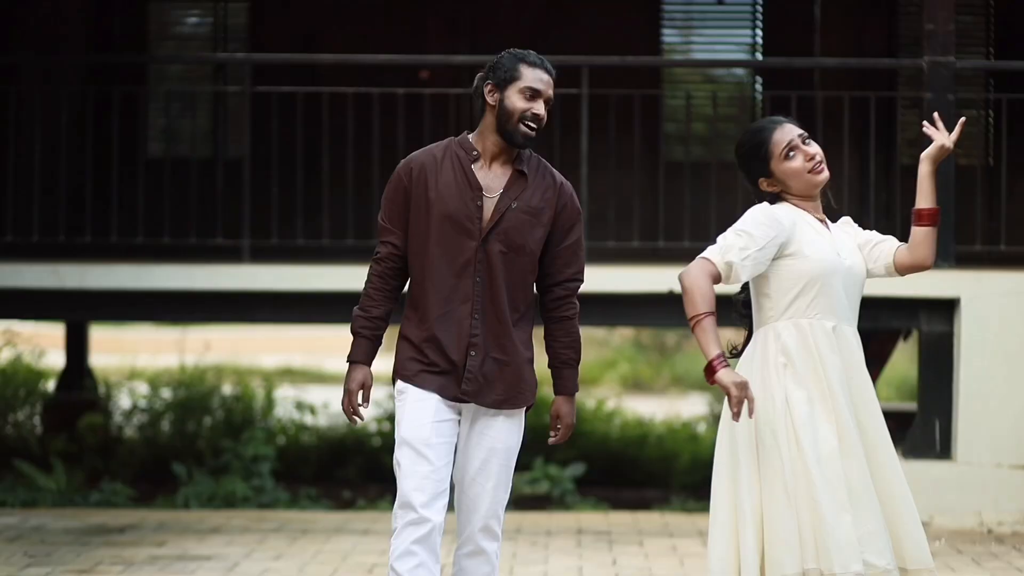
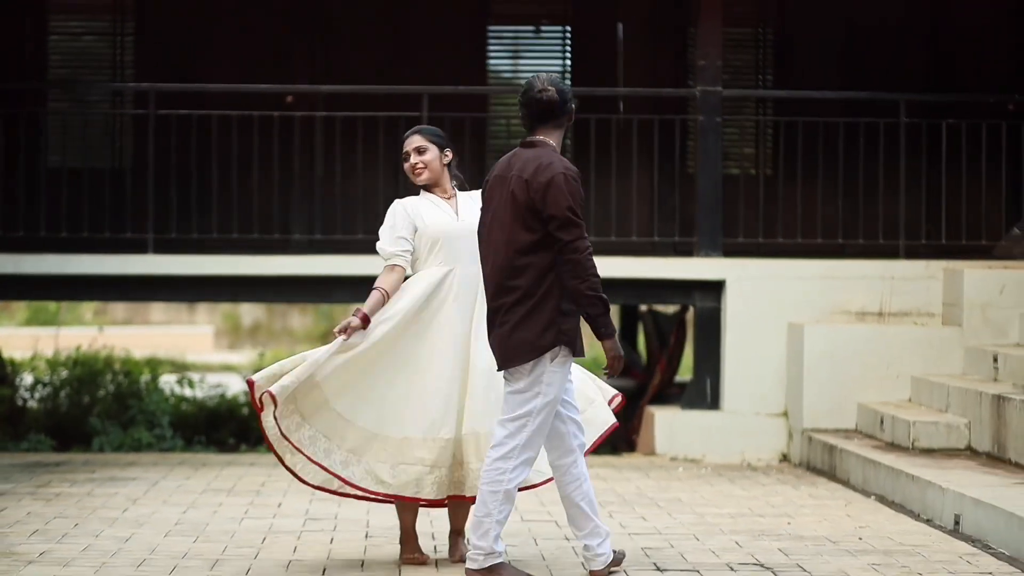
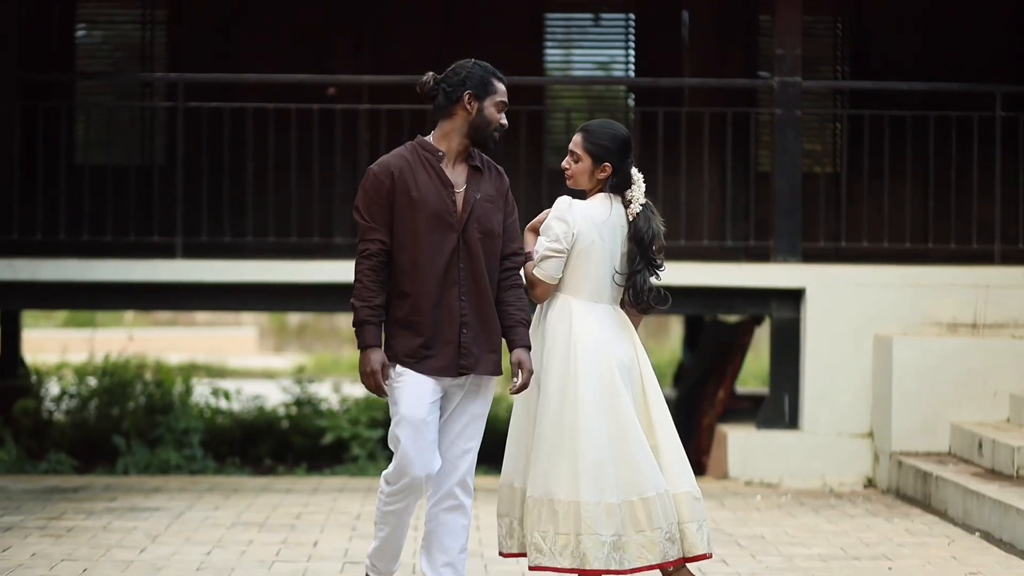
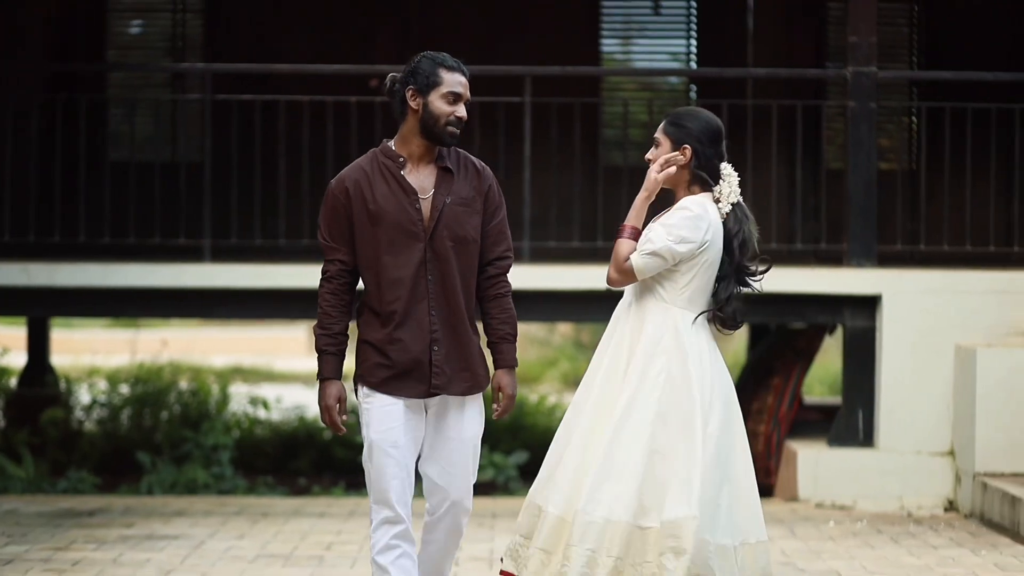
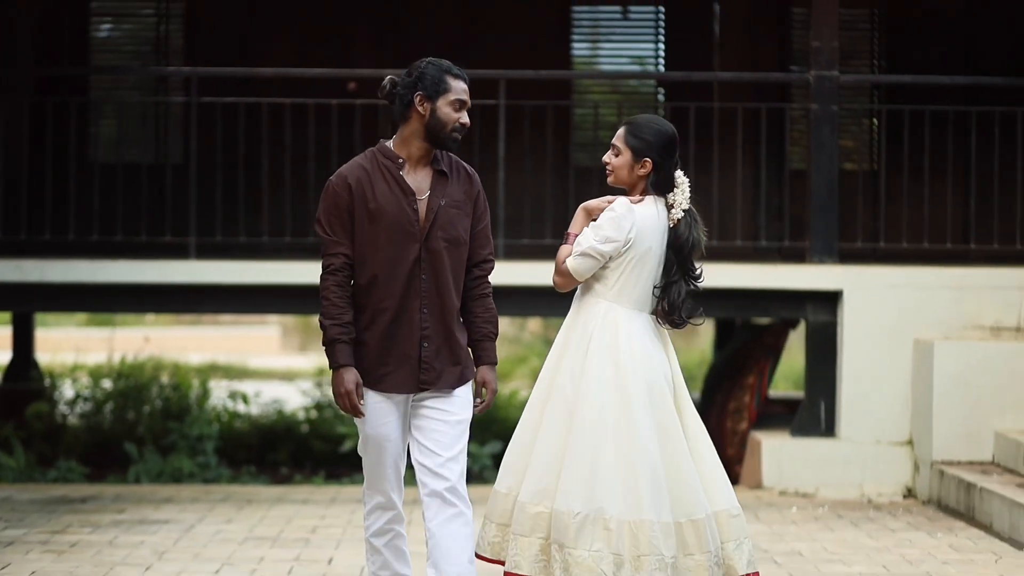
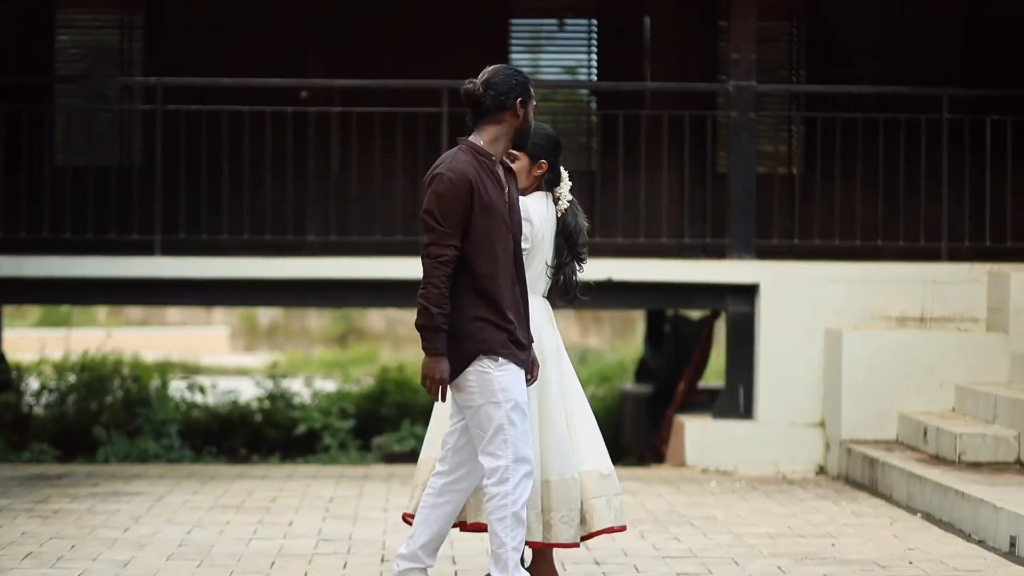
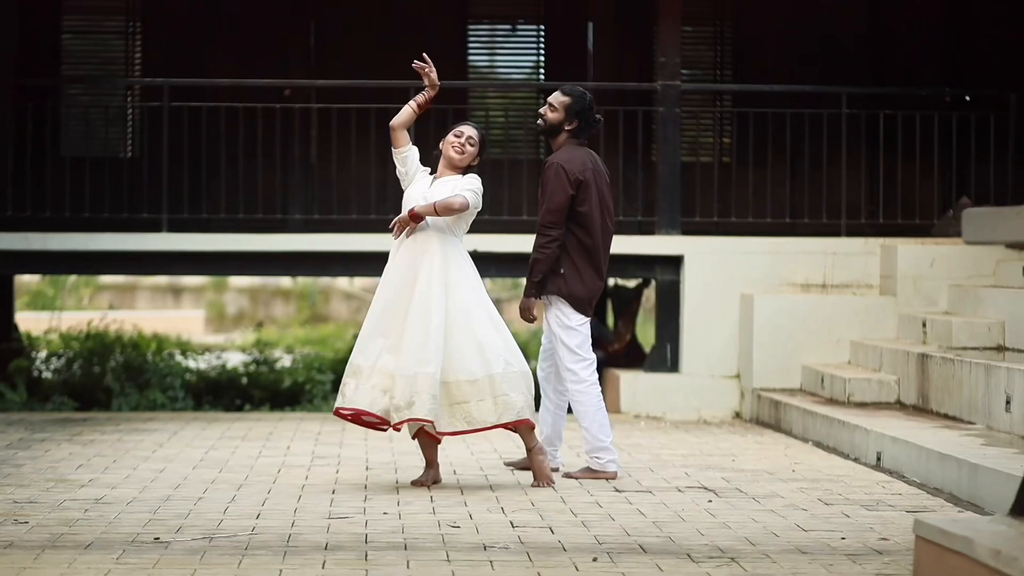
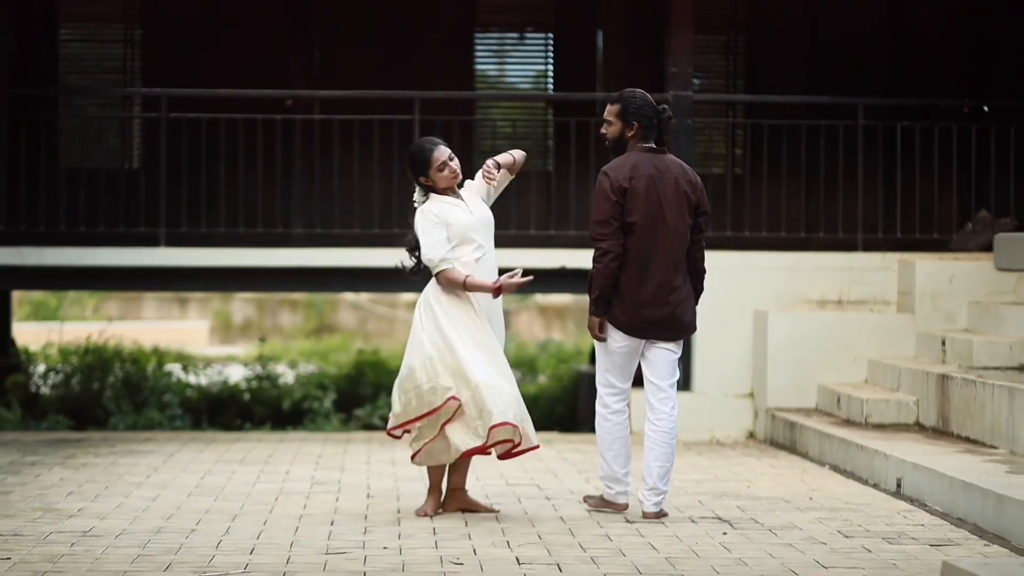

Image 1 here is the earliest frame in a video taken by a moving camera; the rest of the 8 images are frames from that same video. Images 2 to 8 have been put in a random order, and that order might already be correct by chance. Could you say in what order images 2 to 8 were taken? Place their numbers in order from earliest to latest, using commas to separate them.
4, 5, 3, 6, 2, 8, 7
